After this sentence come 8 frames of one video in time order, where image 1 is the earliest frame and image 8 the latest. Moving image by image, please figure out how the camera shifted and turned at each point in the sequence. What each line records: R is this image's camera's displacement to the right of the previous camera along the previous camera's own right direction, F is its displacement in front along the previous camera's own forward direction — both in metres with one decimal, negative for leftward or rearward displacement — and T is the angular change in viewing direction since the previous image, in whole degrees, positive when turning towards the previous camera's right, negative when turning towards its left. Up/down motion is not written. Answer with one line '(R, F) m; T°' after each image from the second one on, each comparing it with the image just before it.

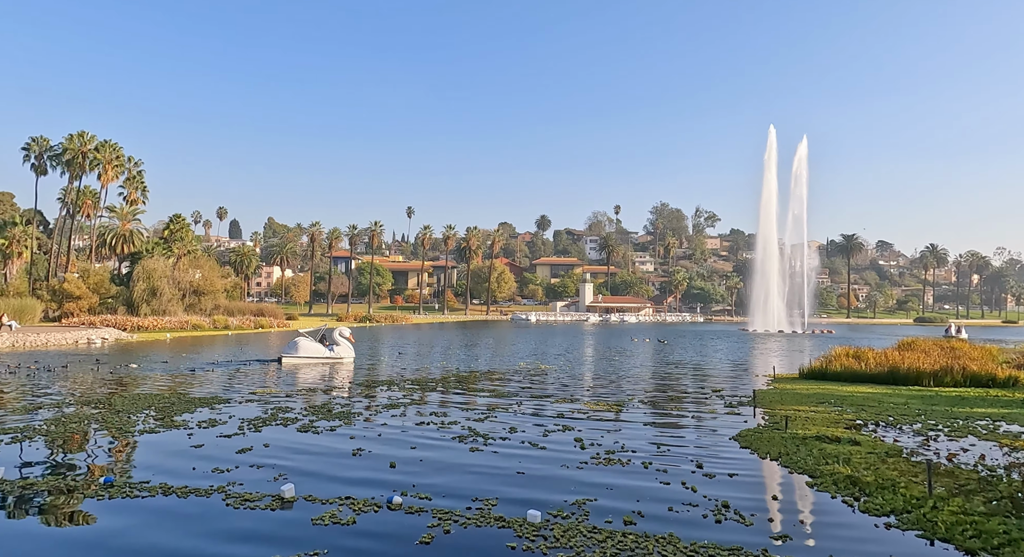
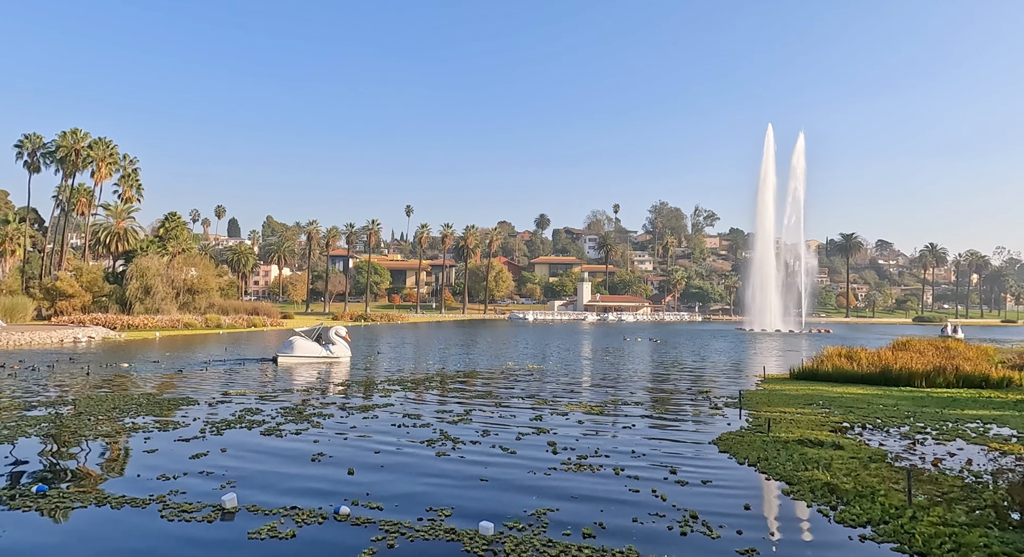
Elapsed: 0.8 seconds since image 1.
(+0.5, +0.5) m; 0°
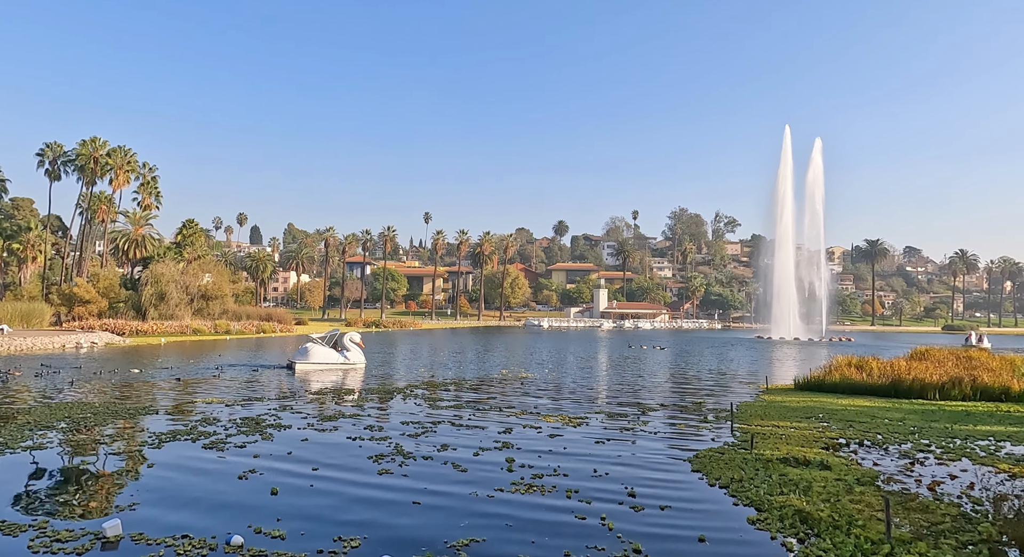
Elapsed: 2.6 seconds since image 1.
(+1.1, +1.0) m; -2°
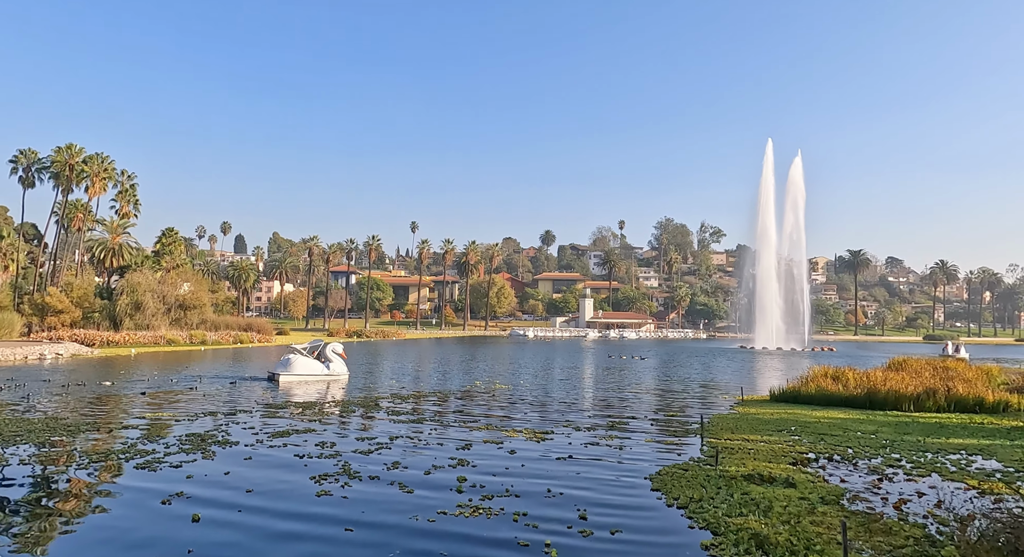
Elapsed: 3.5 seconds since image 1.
(+0.6, +0.5) m; +1°
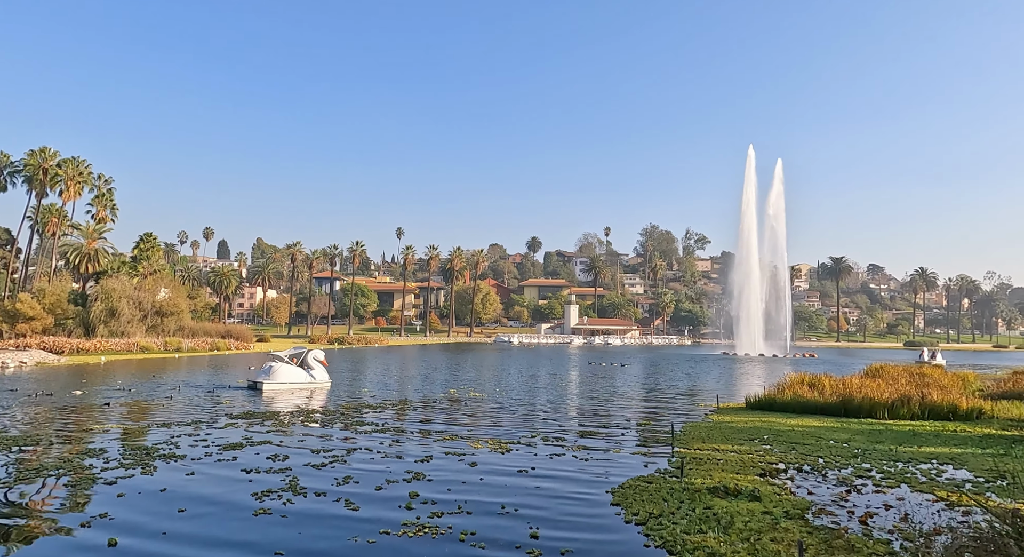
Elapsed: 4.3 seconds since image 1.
(+0.5, +0.4) m; +1°
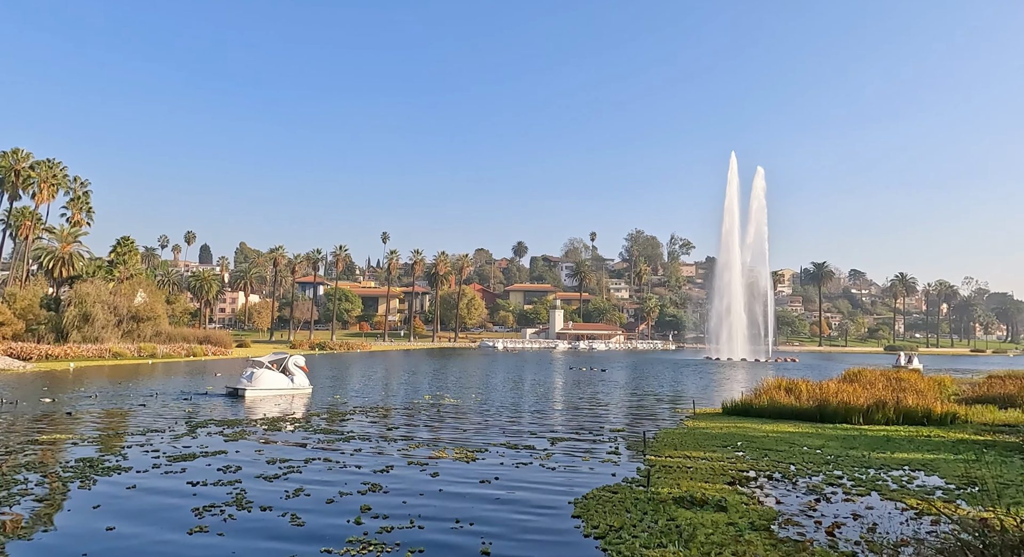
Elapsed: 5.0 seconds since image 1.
(+0.4, +0.4) m; +1°
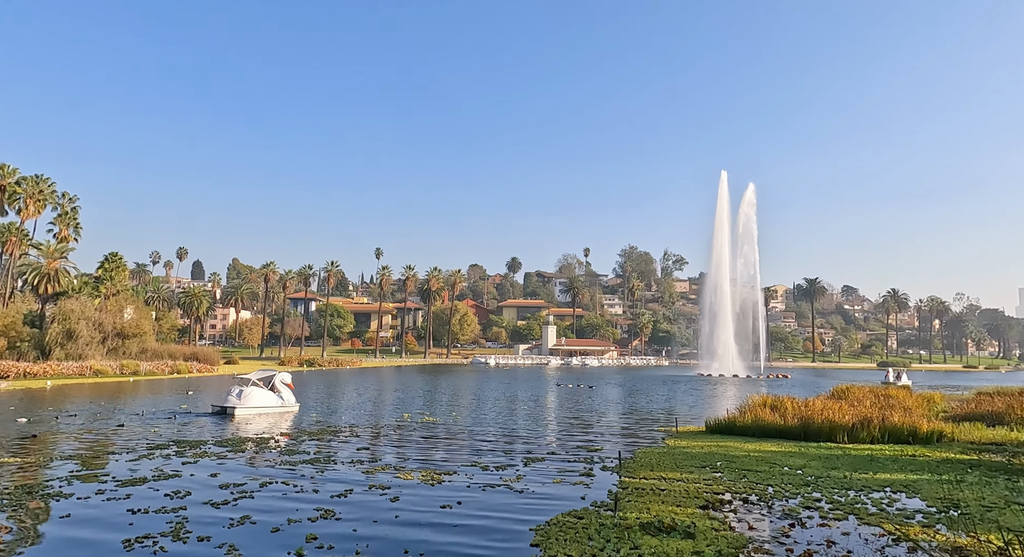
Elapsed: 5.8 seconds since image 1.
(+0.6, +0.5) m; 0°
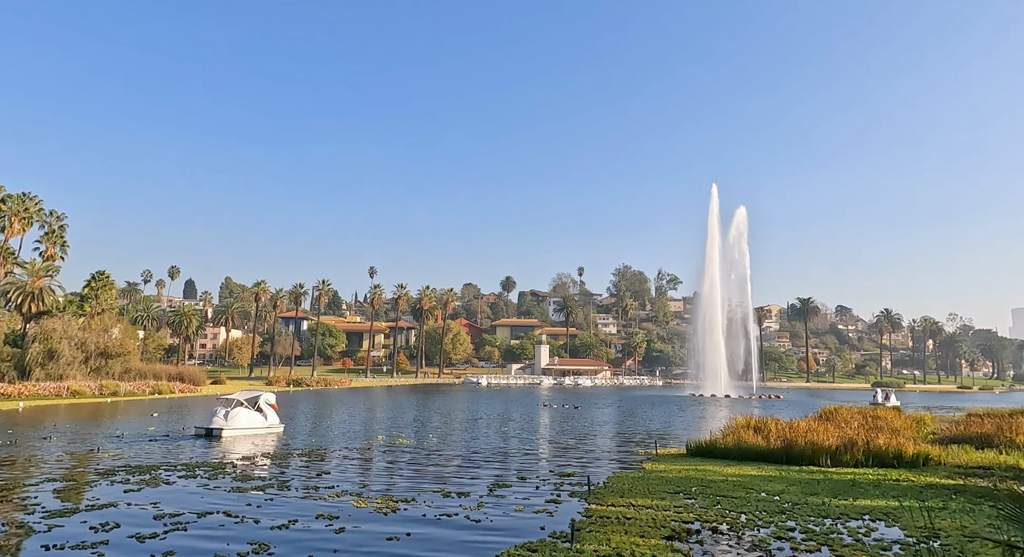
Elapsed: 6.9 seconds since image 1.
(+0.7, +0.6) m; 0°
